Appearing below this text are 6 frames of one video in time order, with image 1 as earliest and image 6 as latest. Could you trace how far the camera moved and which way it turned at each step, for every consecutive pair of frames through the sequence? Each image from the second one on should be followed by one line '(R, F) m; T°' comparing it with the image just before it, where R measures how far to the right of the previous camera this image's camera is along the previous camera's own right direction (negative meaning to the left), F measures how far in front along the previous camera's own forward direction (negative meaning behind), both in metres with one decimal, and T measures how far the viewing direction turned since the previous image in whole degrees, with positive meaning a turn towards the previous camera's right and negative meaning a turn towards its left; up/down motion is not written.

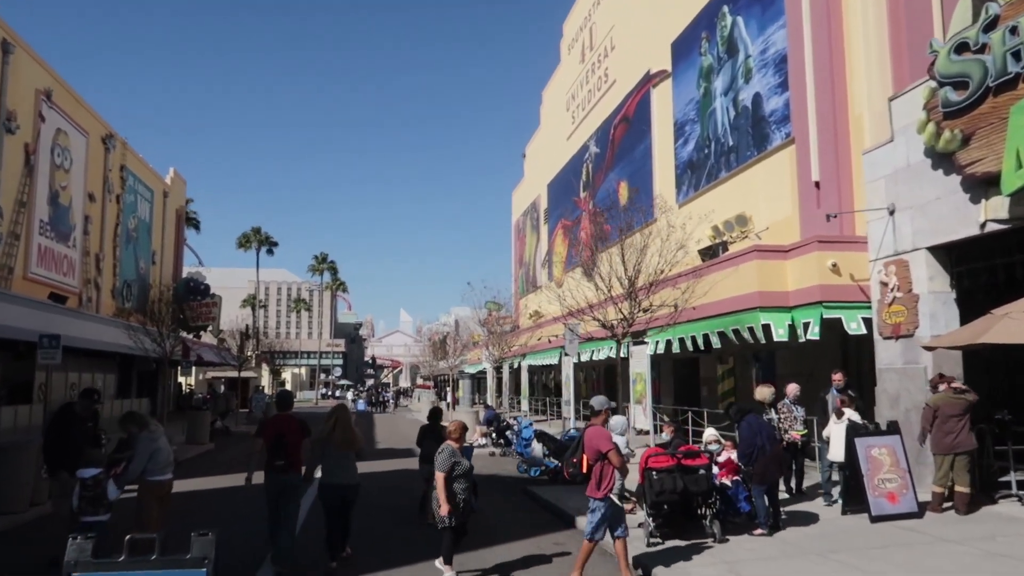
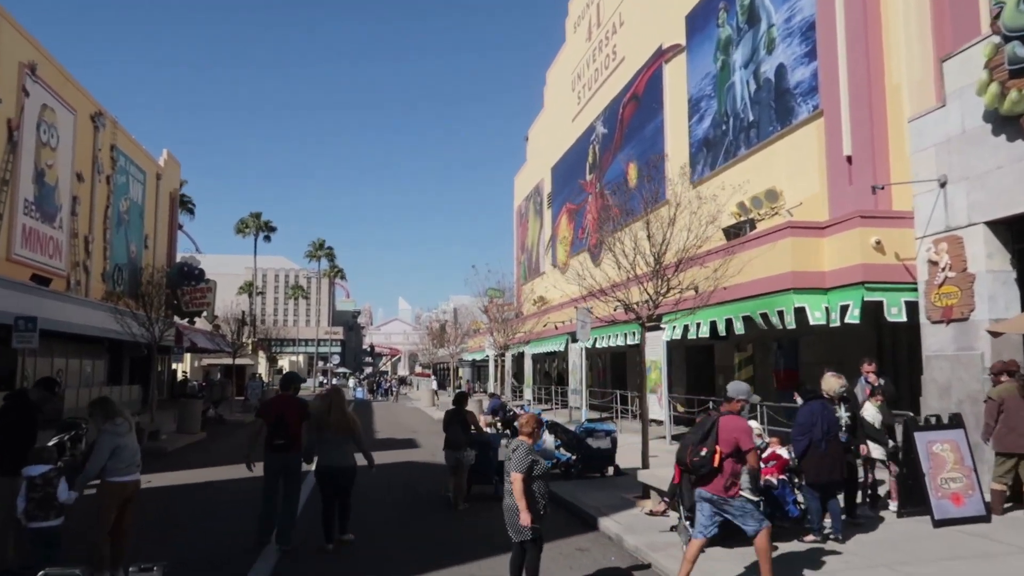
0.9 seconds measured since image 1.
(-0.2, +1.1) m; 0°
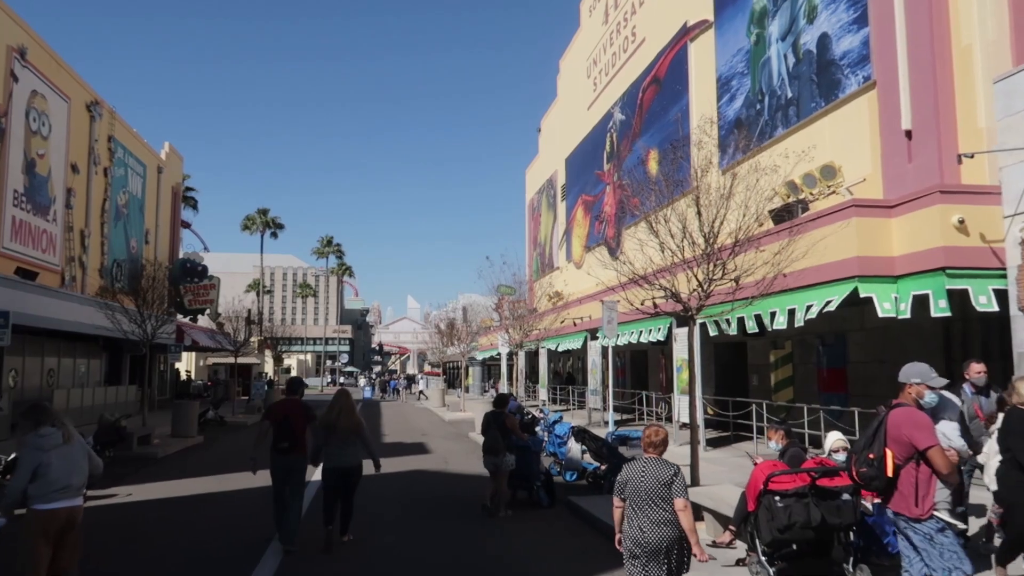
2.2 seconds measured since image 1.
(-0.2, +1.5) m; -1°
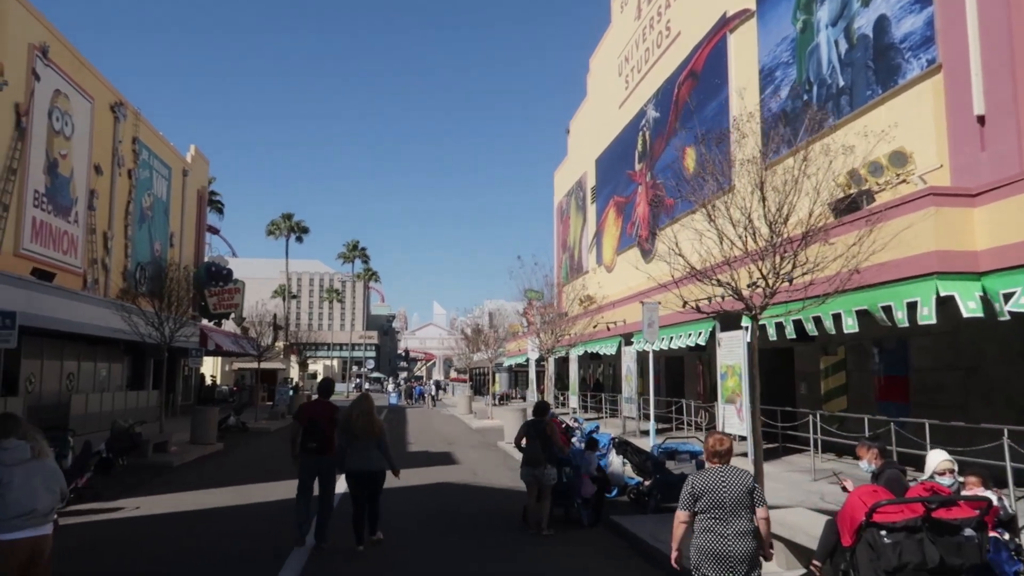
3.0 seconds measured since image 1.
(-0.1, +1.0) m; -2°
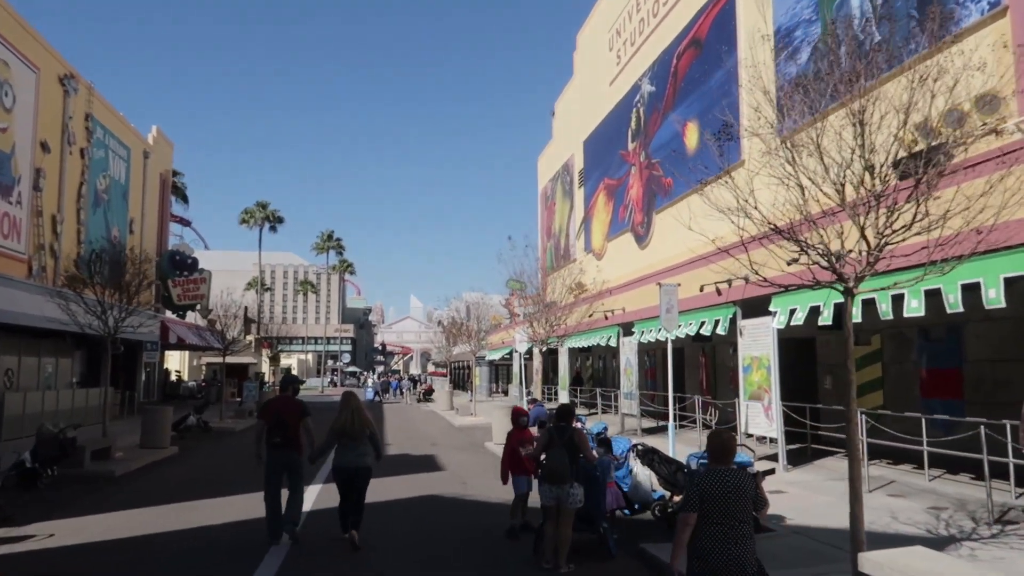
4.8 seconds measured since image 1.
(-0.3, +2.1) m; +2°
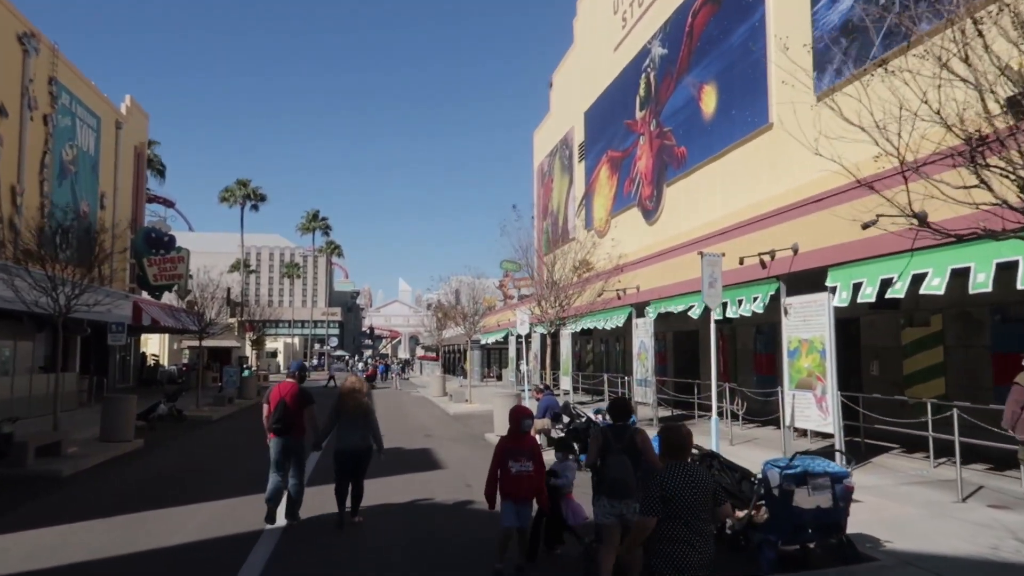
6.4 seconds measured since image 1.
(-0.4, +2.0) m; +1°
